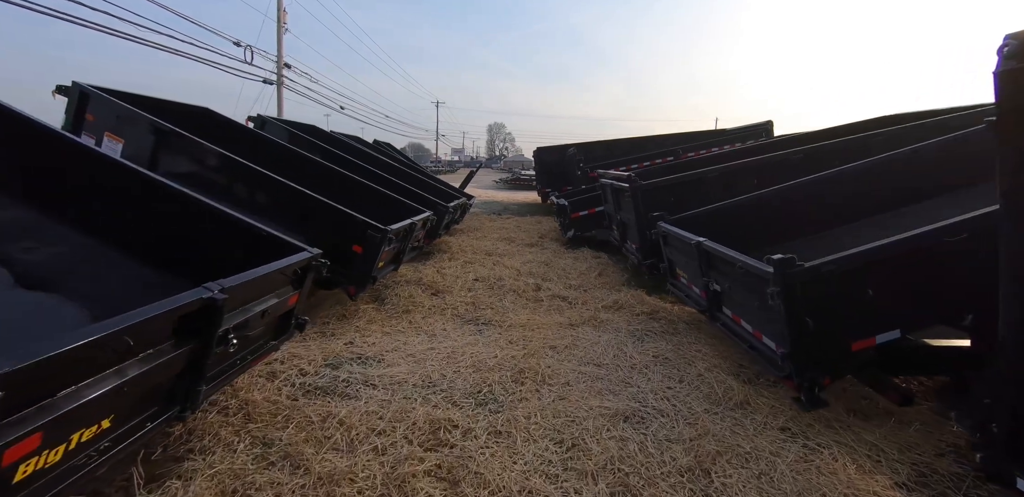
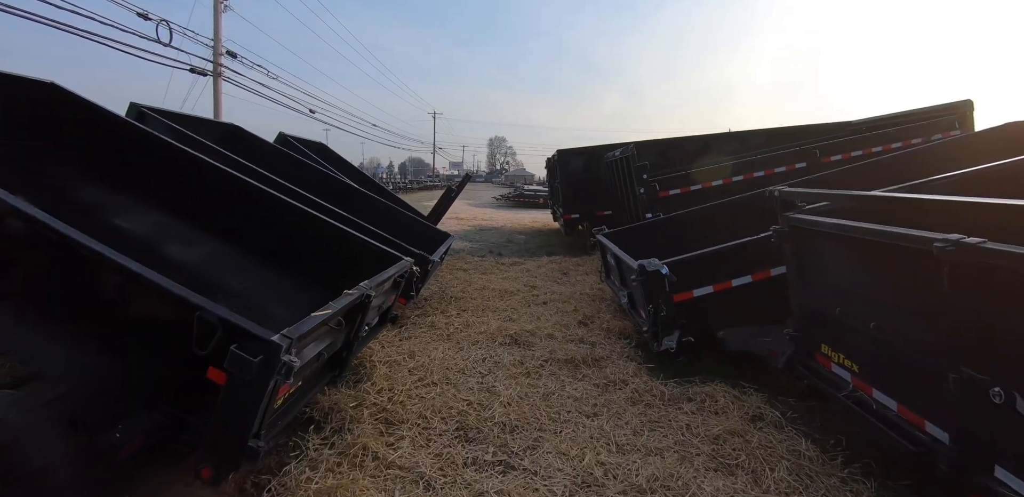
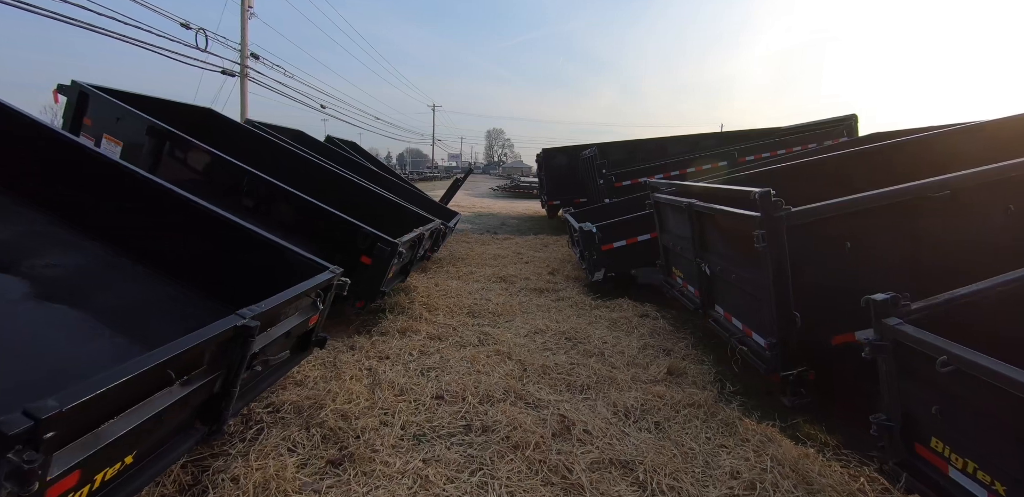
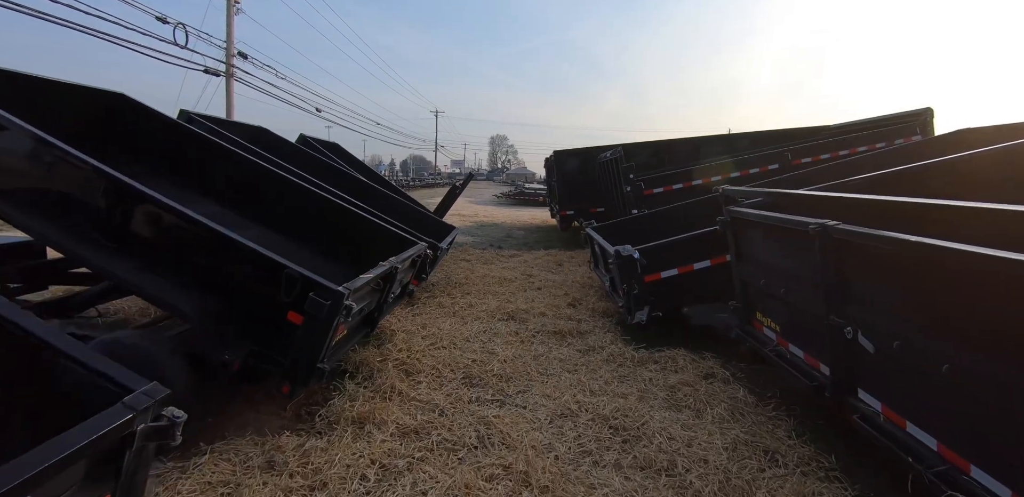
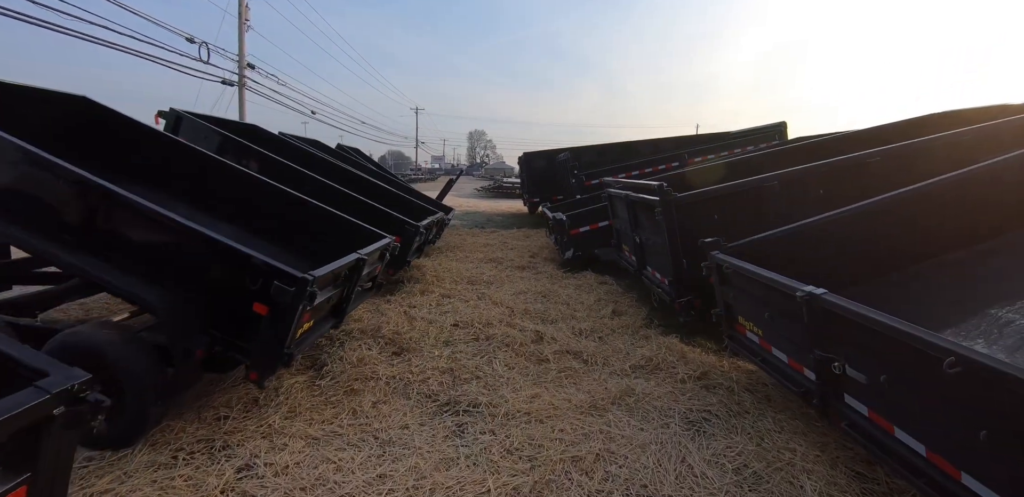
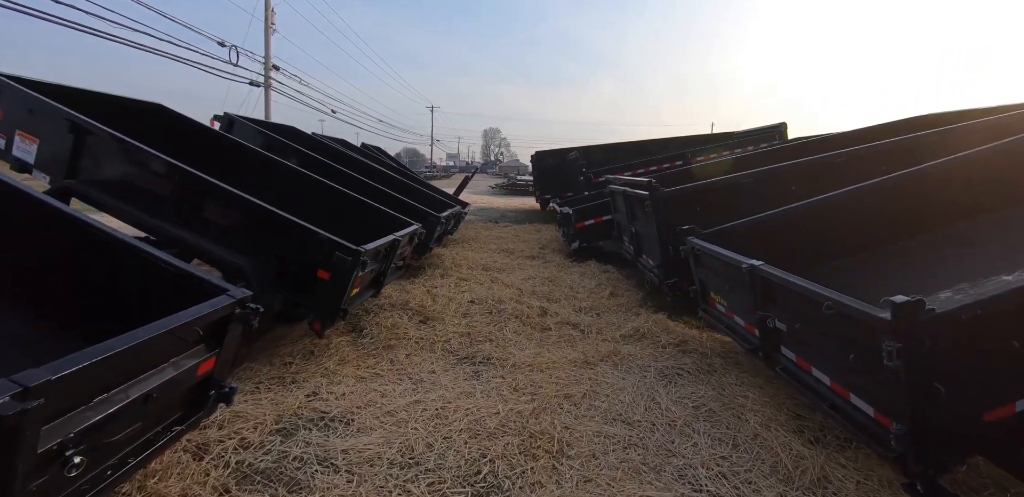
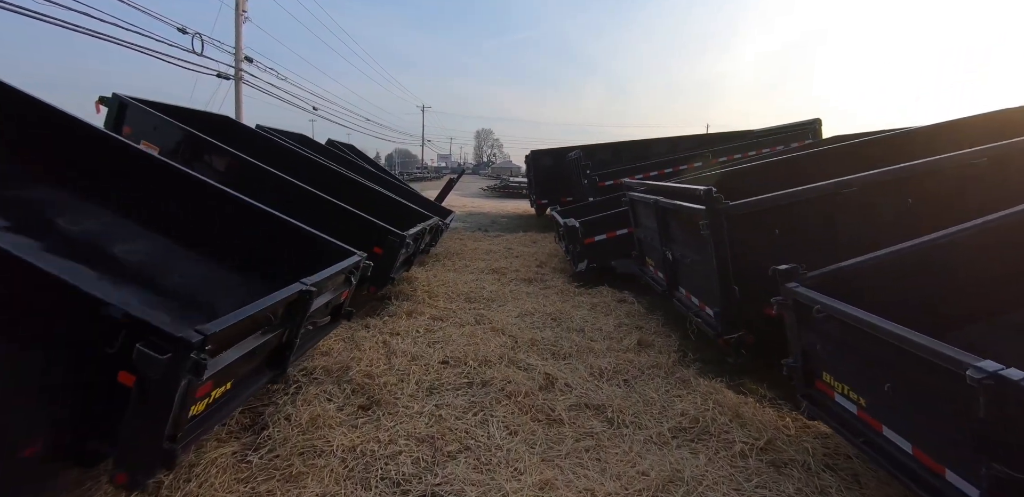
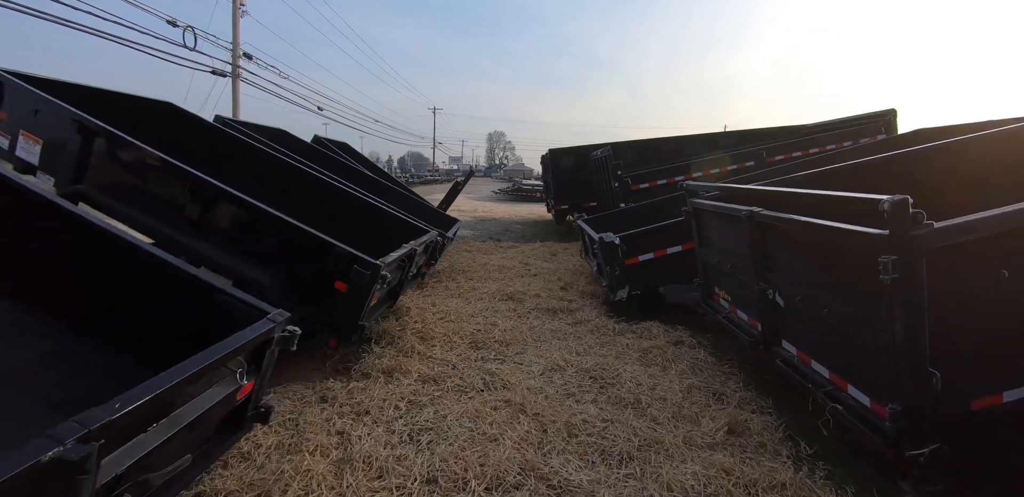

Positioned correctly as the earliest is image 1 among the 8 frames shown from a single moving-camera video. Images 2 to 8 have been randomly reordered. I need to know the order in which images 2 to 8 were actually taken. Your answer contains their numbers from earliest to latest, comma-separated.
6, 5, 7, 3, 8, 4, 2
